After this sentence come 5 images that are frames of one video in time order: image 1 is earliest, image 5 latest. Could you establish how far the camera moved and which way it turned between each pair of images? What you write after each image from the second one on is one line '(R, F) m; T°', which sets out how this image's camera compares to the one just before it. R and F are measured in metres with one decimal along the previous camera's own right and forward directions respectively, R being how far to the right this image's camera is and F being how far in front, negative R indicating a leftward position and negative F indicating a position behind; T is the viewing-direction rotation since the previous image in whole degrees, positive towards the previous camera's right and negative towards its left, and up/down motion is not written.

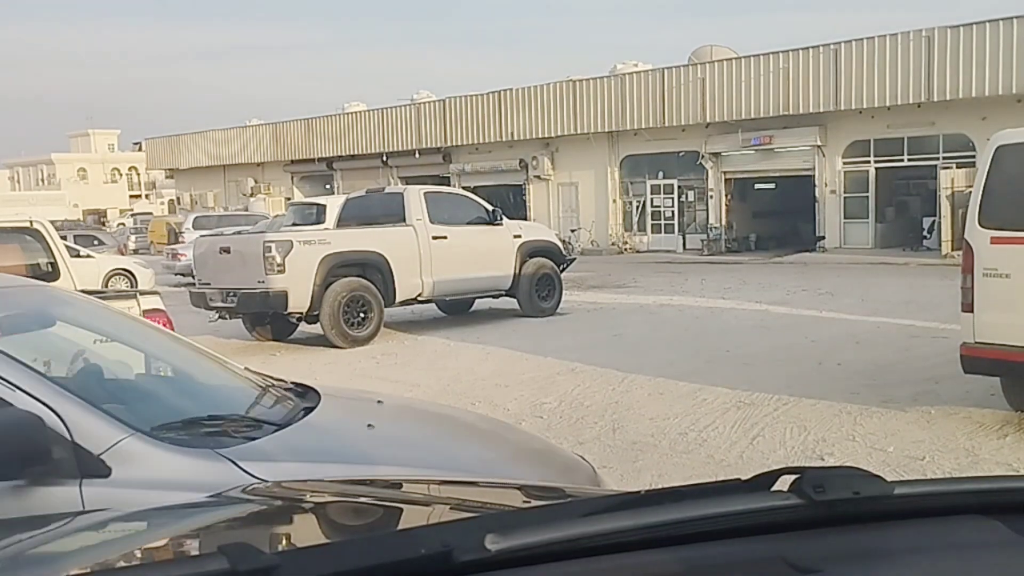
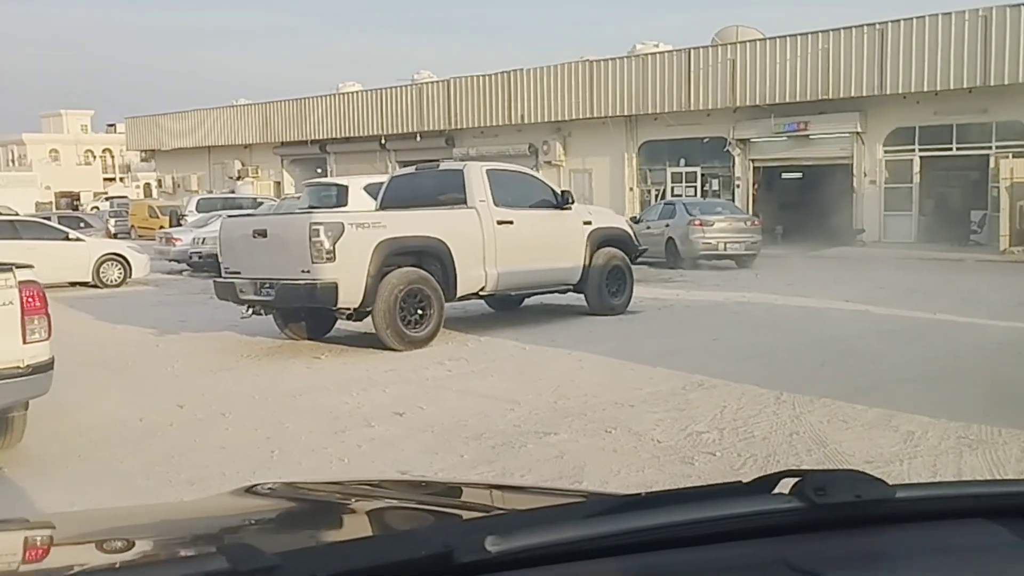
(-1.0, +1.6) m; +2°
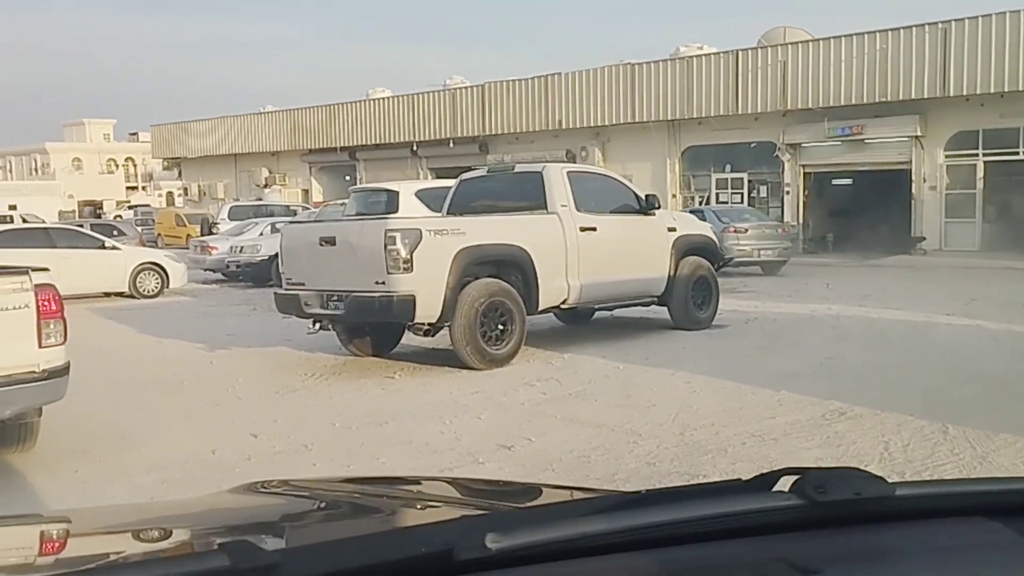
(-0.6, +0.8) m; -1°
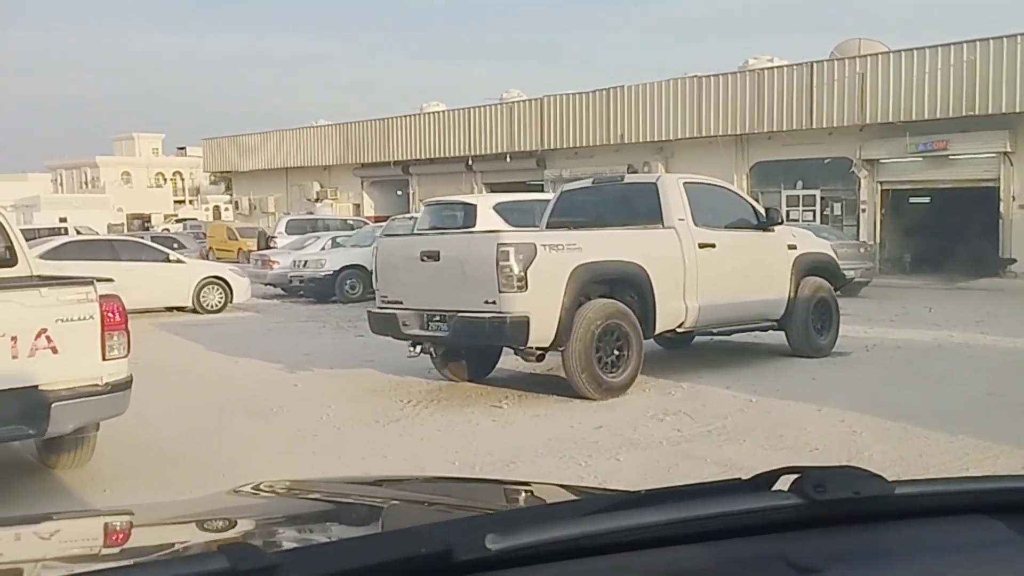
(-0.6, +0.7) m; -2°
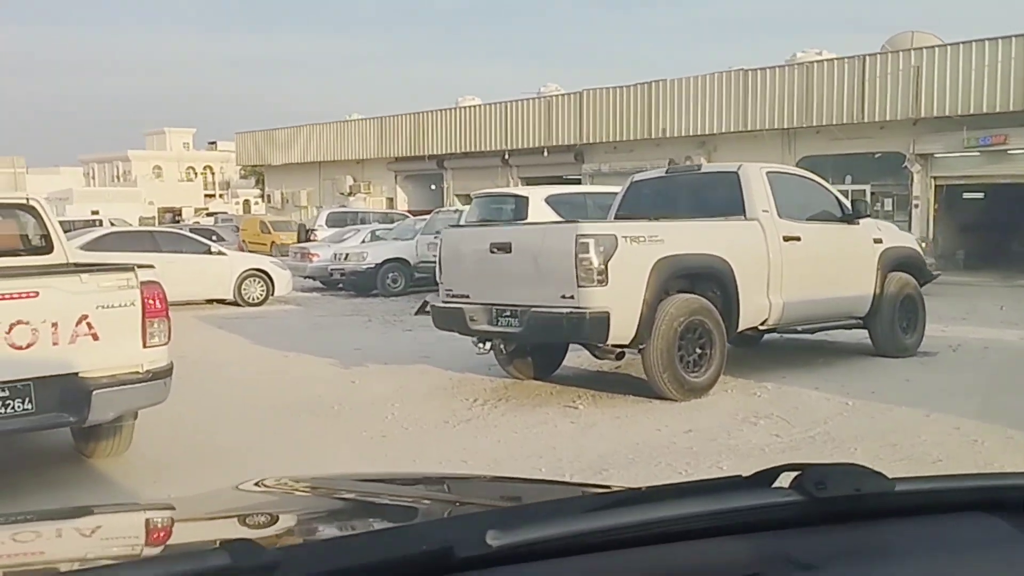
(-0.4, +0.5) m; -1°
